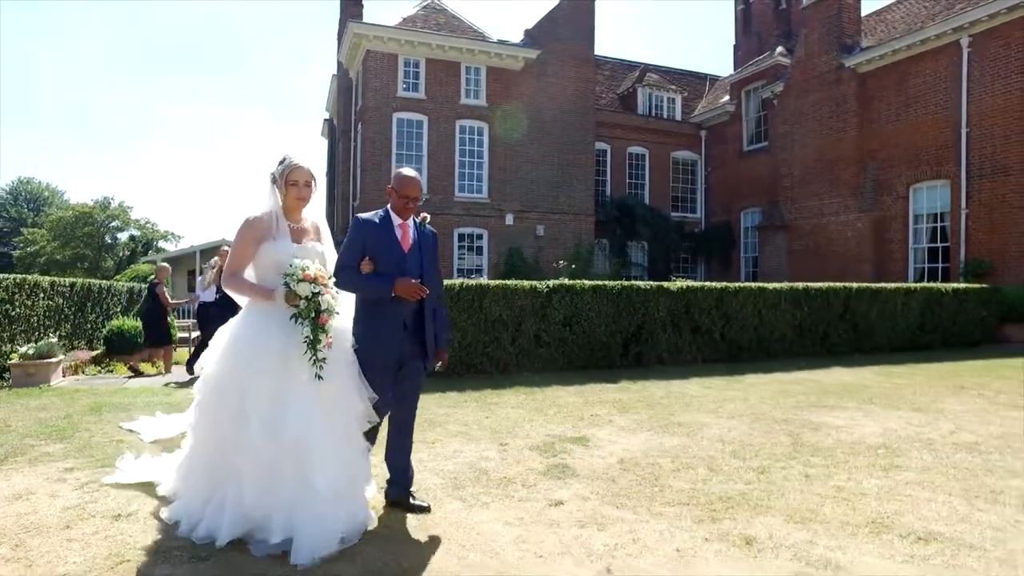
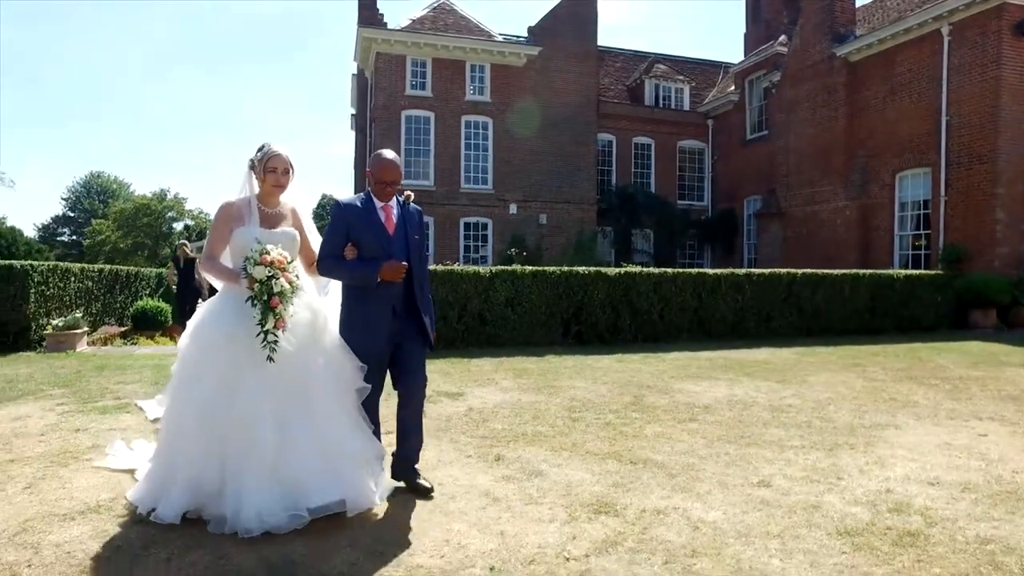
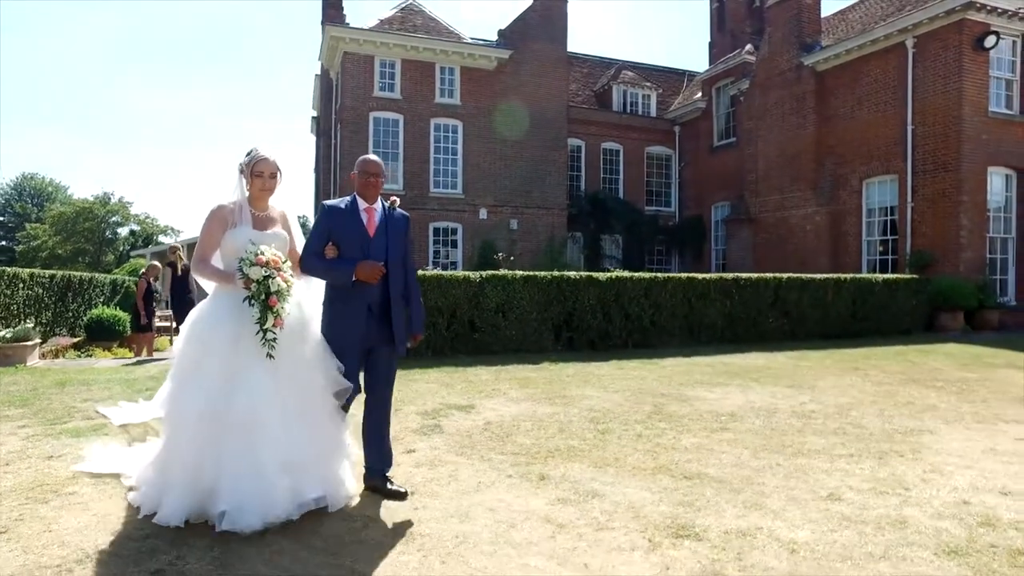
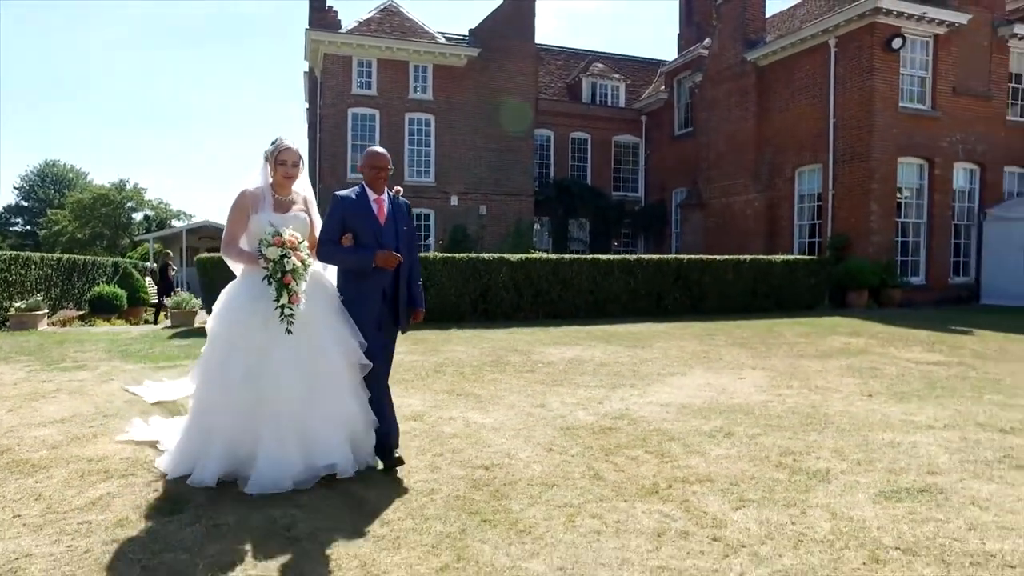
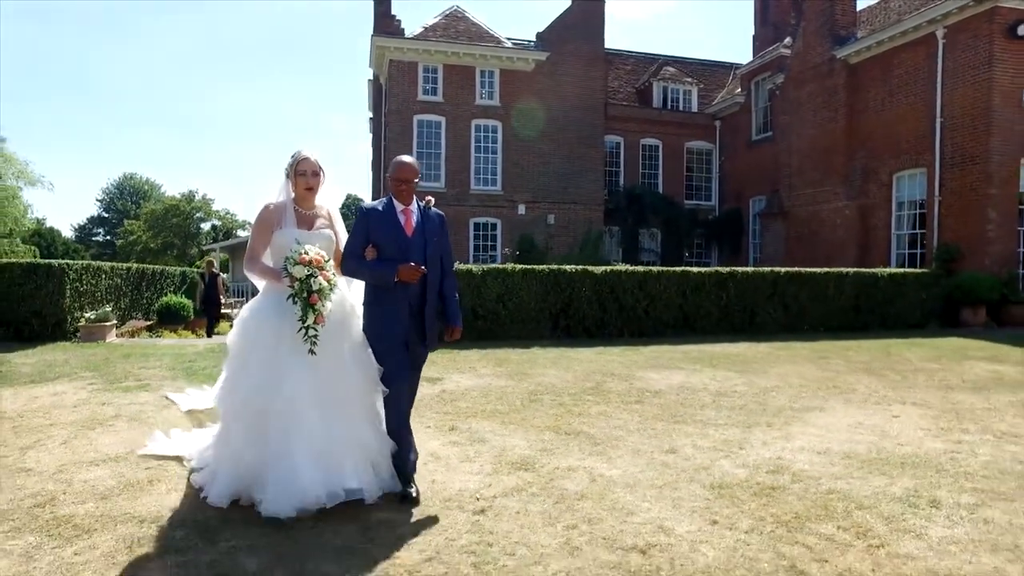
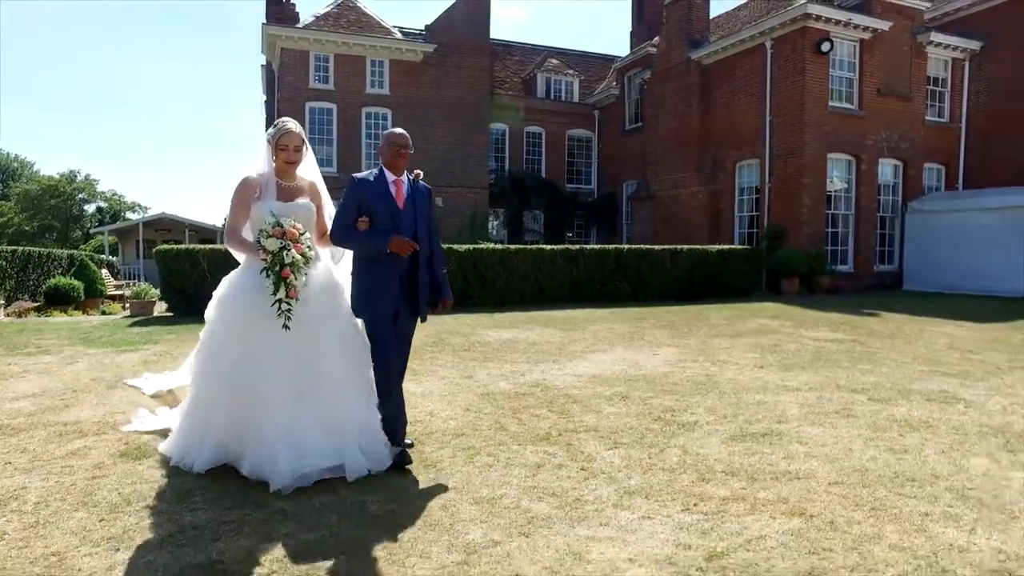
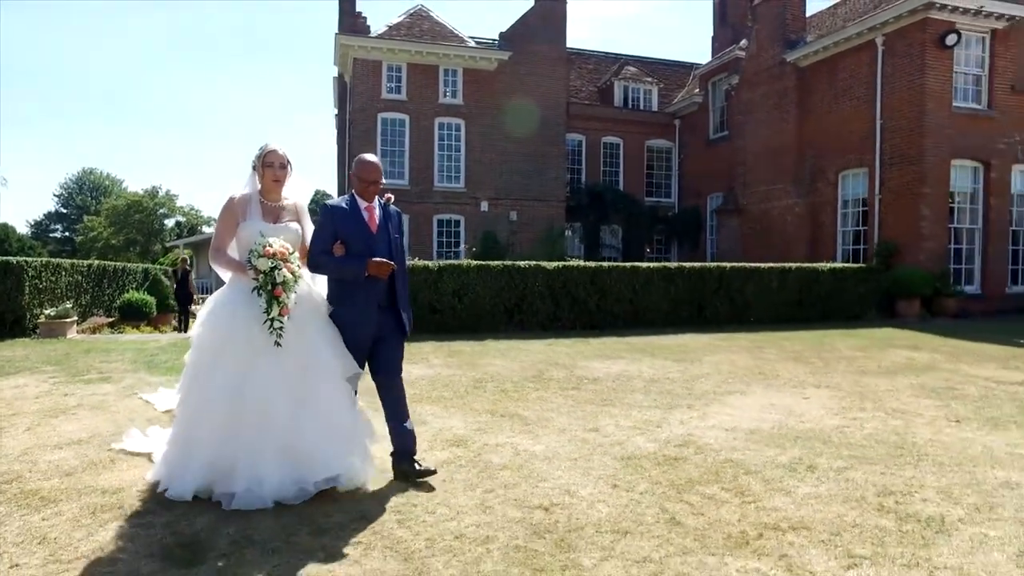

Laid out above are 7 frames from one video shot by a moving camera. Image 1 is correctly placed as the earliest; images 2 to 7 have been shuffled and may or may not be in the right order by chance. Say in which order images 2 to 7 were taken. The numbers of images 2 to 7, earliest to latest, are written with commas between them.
3, 2, 5, 7, 4, 6
